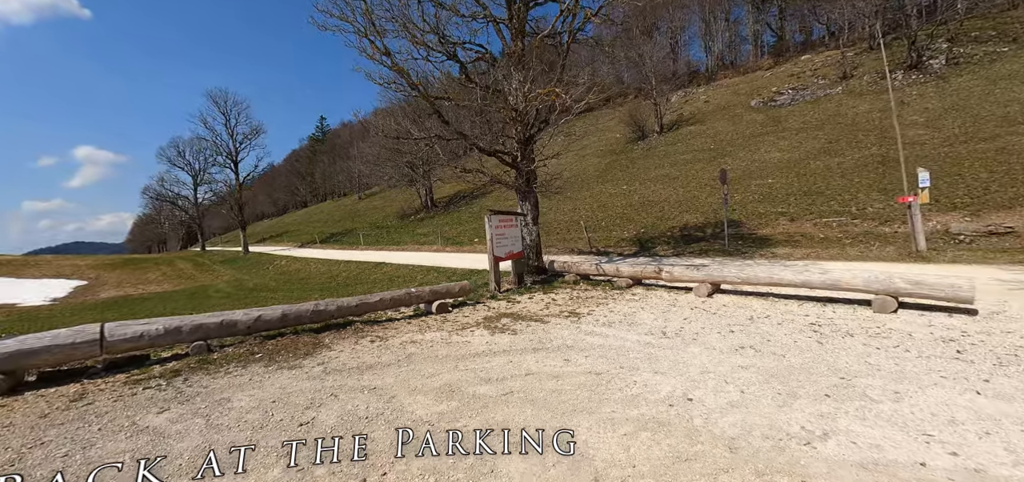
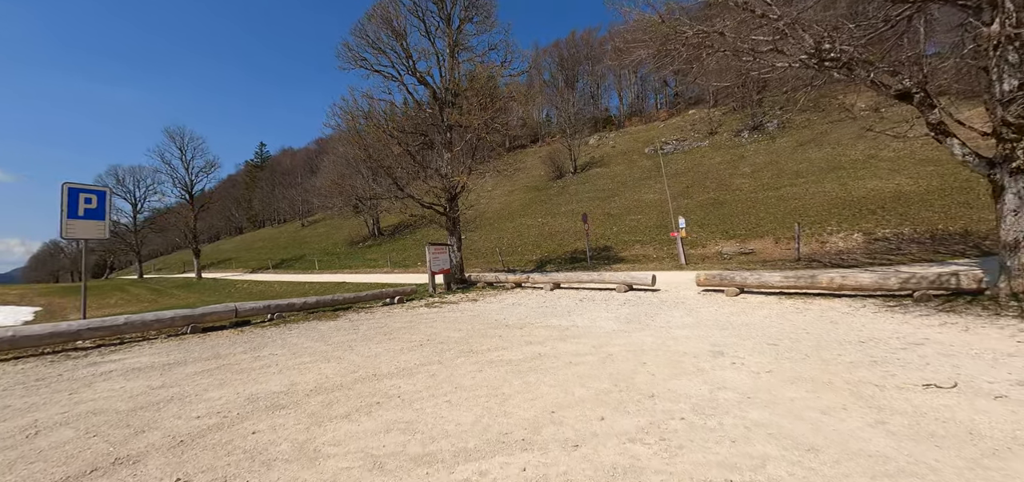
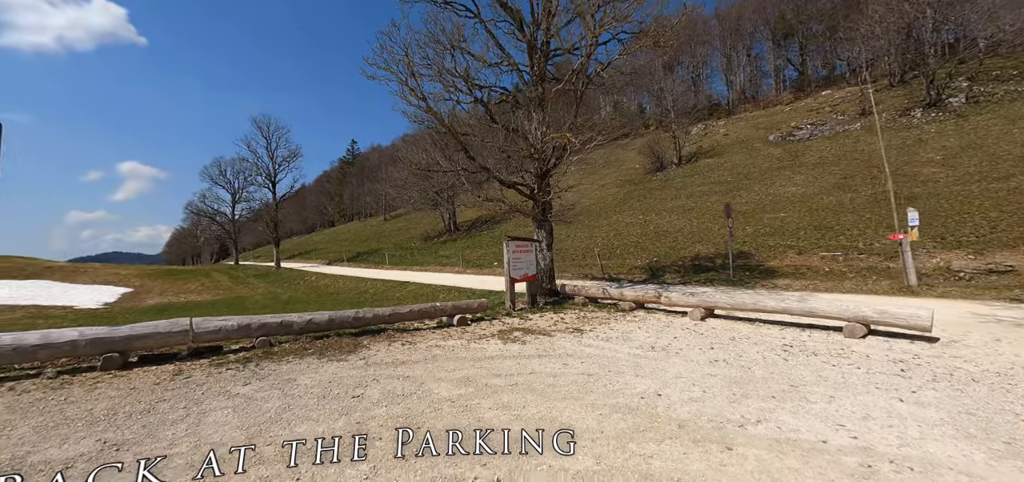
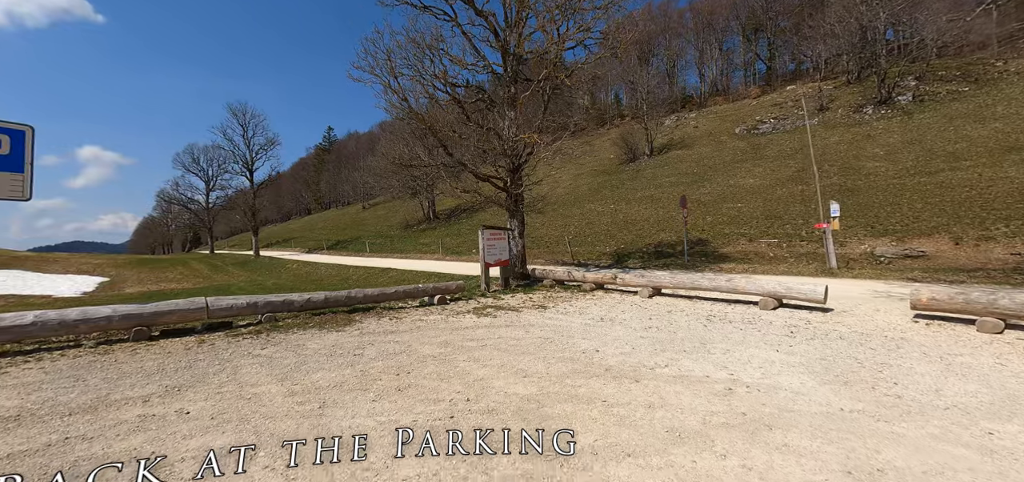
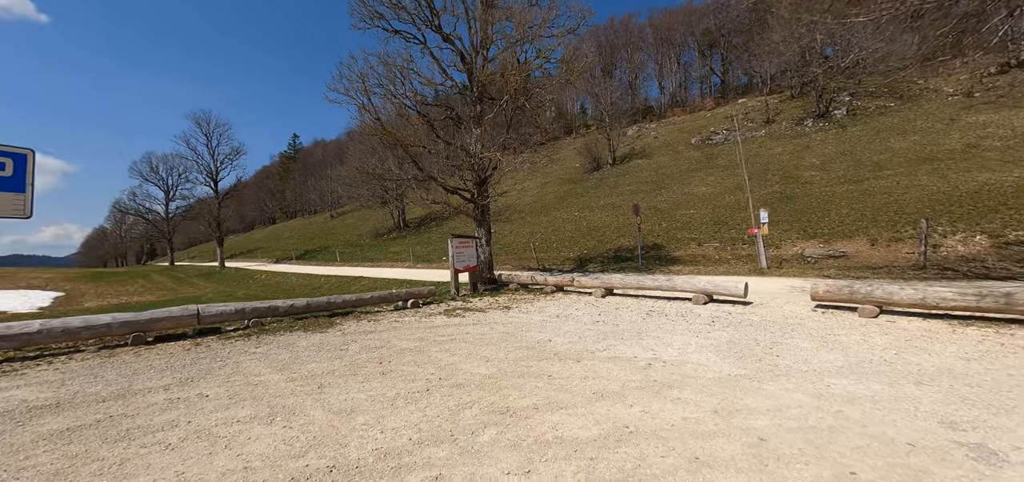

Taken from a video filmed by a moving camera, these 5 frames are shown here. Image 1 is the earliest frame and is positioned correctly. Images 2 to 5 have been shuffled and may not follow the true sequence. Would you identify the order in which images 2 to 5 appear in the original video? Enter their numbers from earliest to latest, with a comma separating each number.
3, 4, 5, 2
